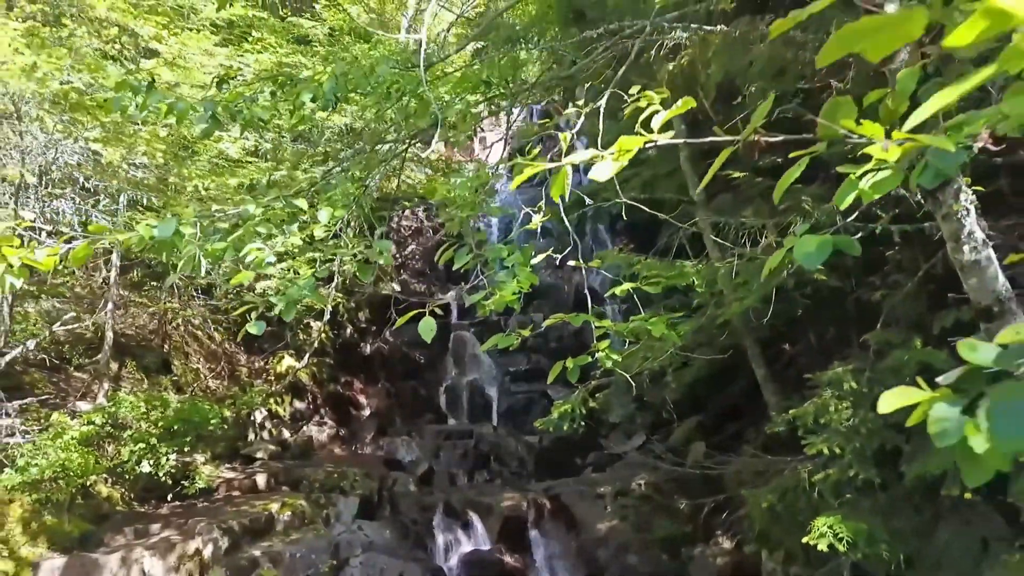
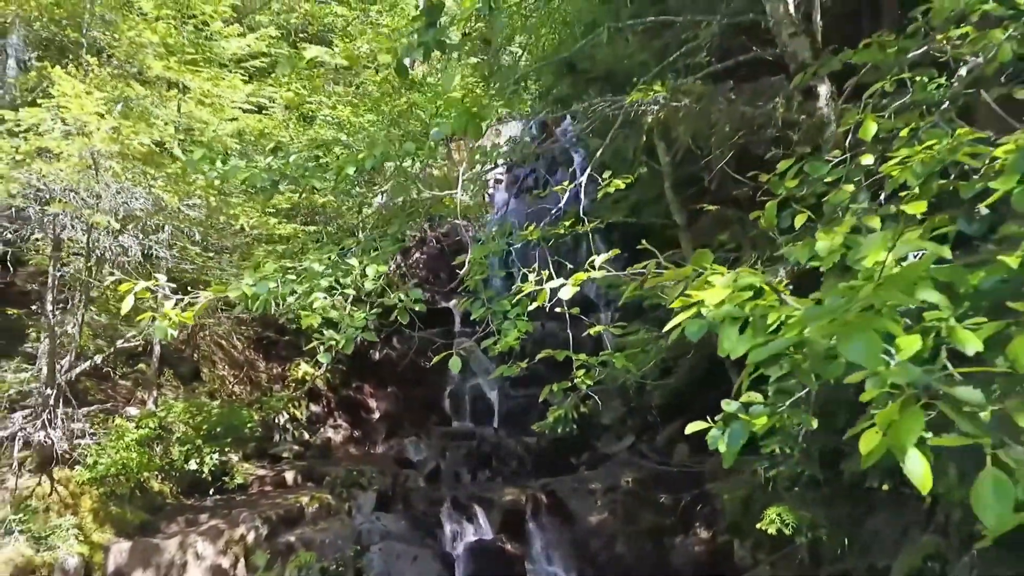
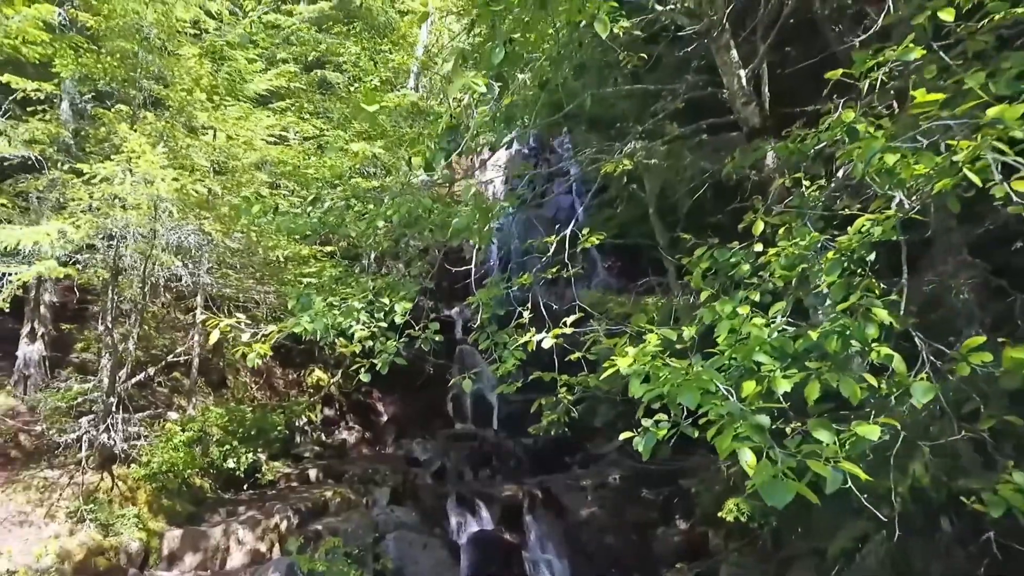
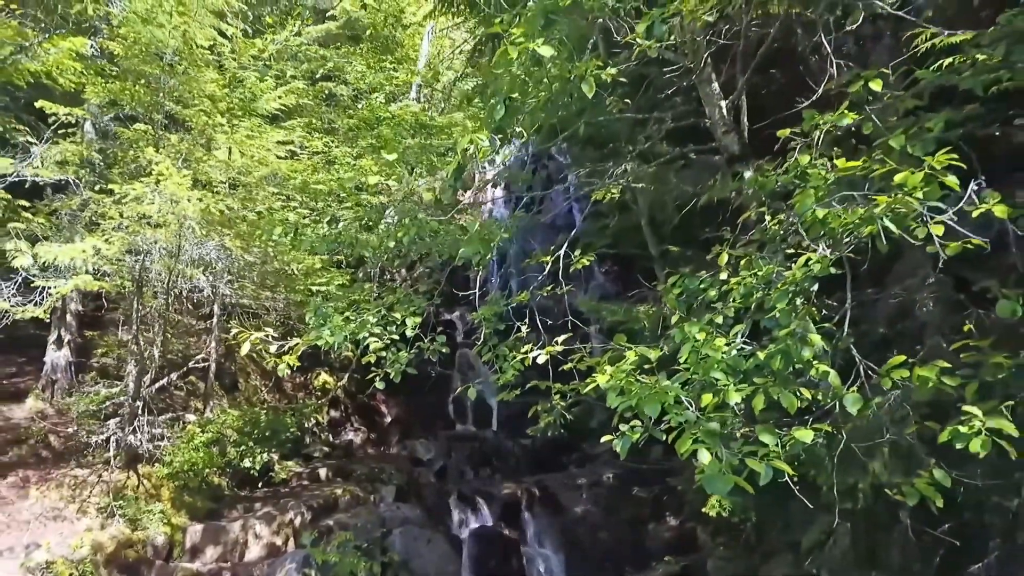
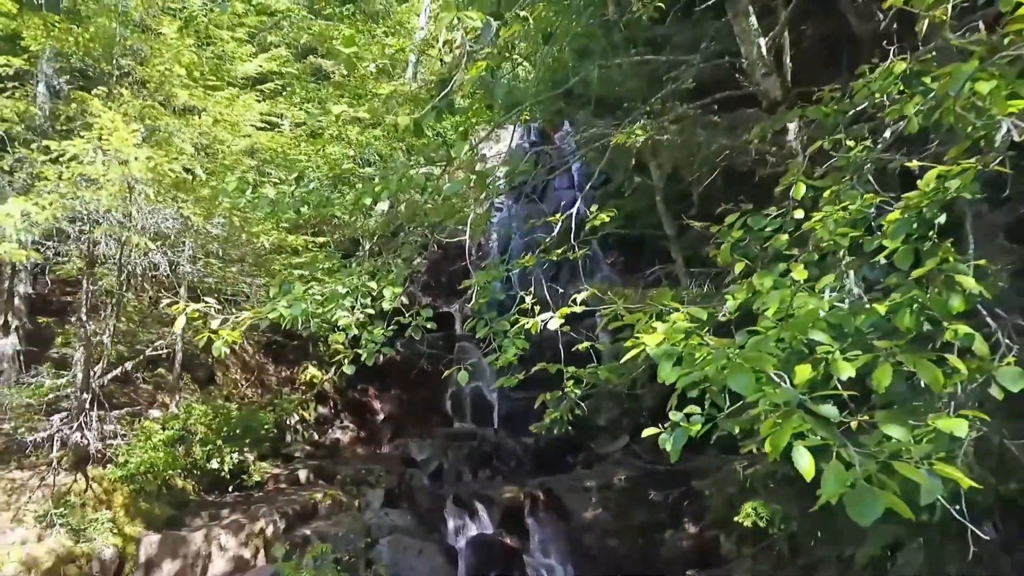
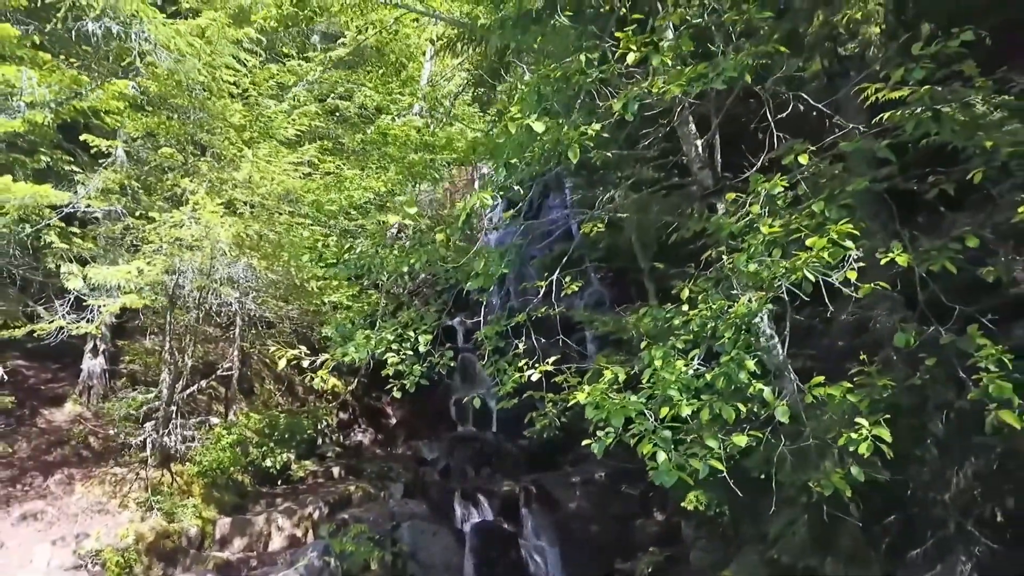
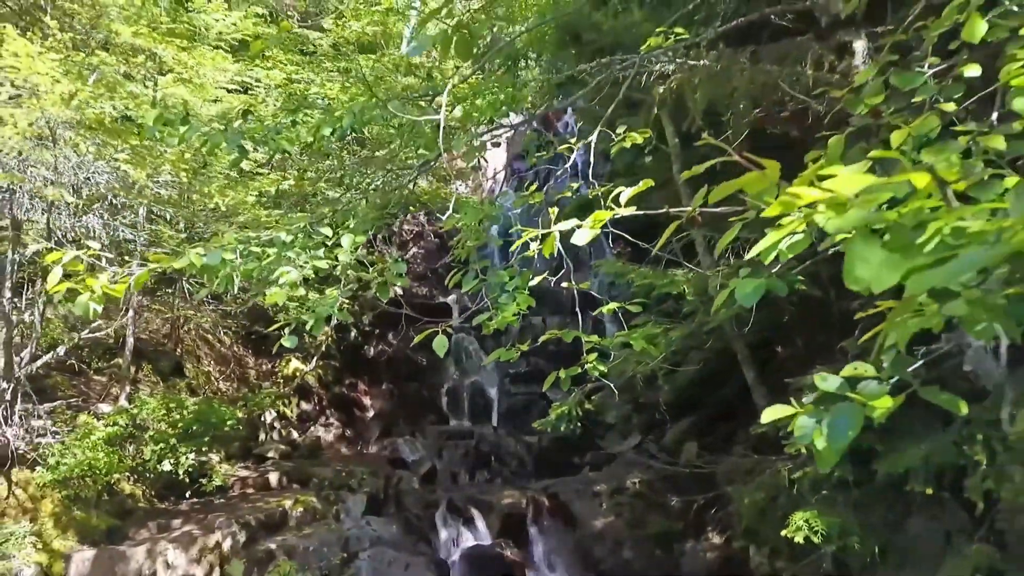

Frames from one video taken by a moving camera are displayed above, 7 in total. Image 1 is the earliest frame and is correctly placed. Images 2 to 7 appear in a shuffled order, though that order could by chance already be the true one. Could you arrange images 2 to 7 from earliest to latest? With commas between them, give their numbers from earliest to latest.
7, 2, 5, 3, 4, 6
